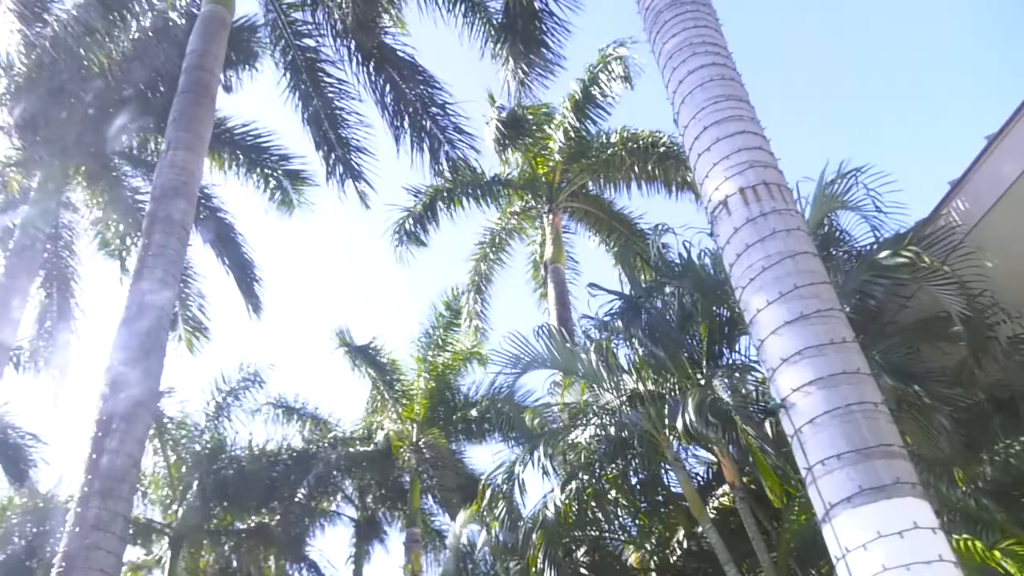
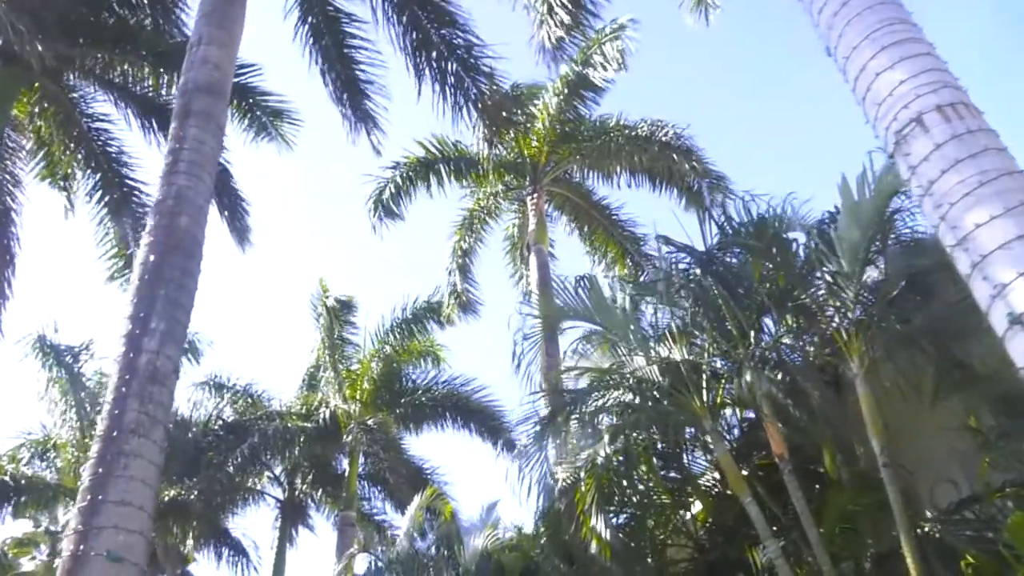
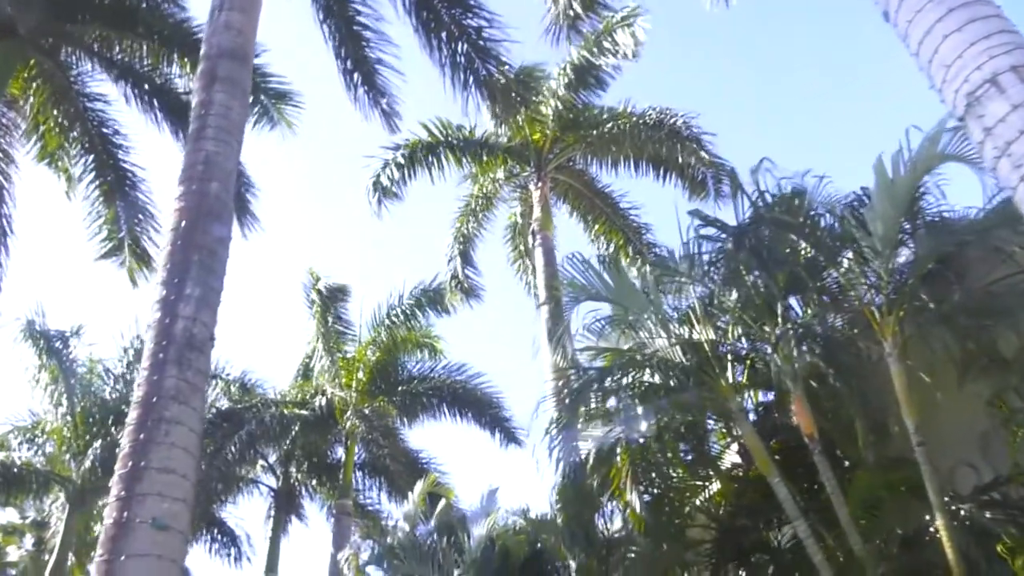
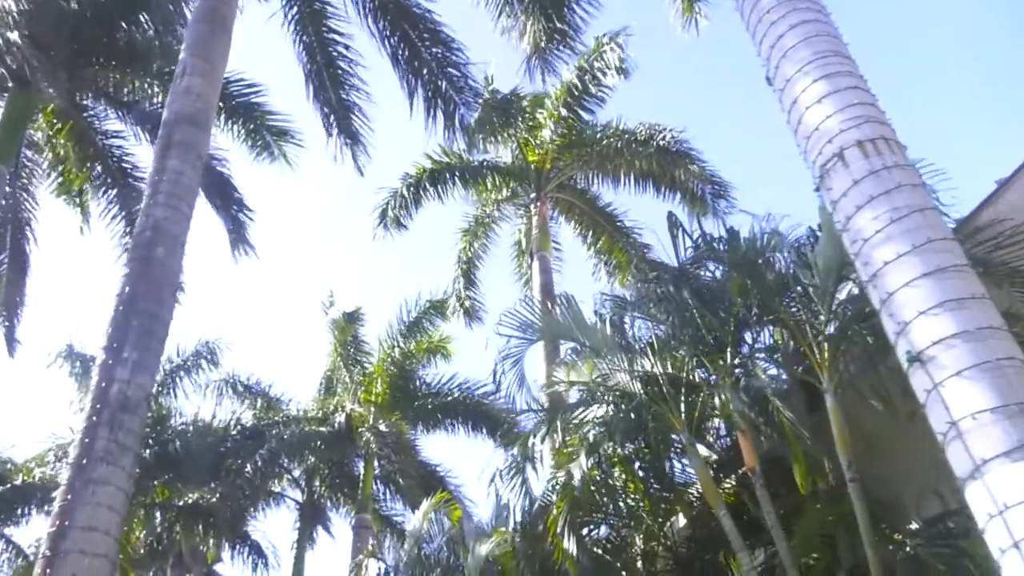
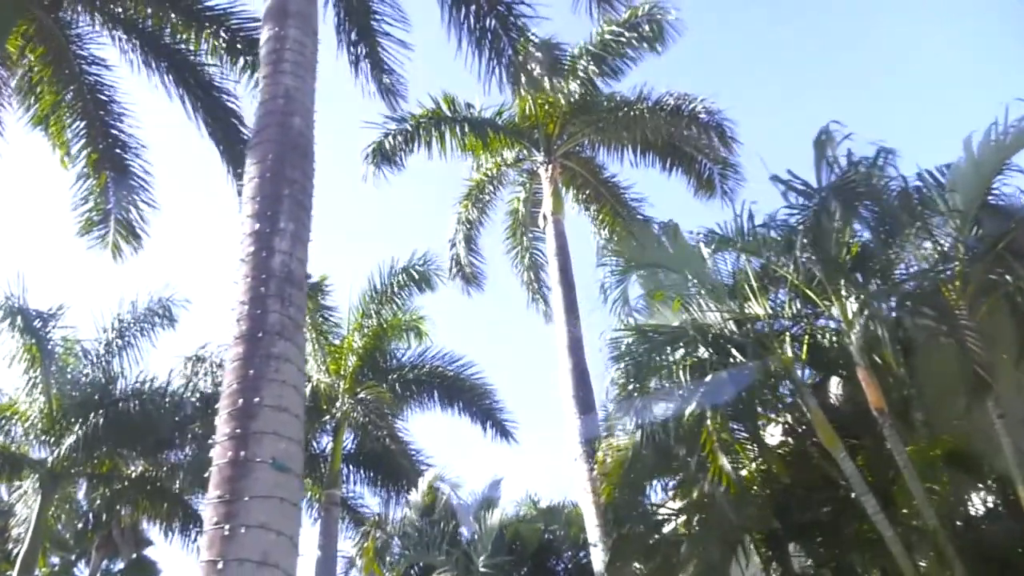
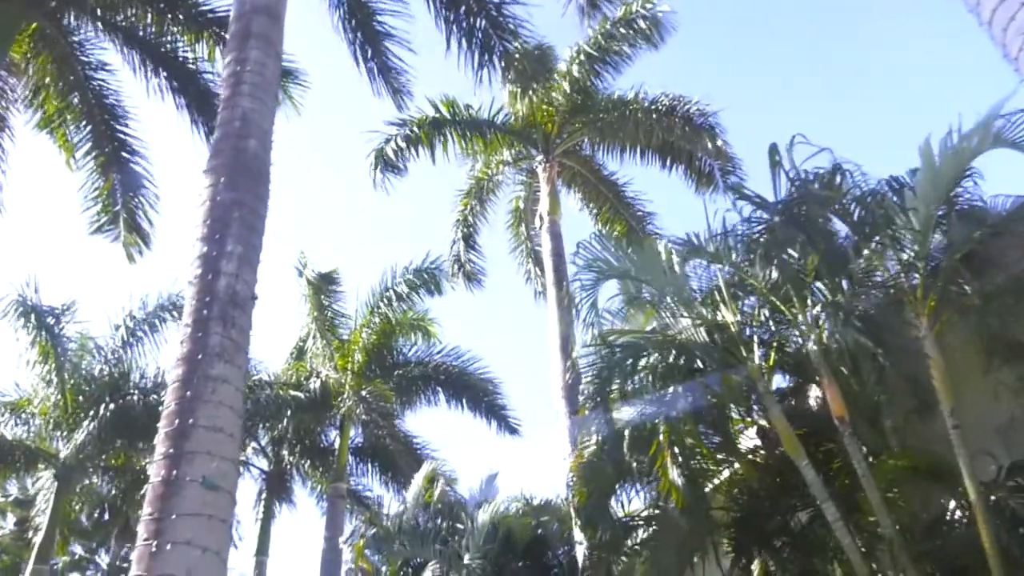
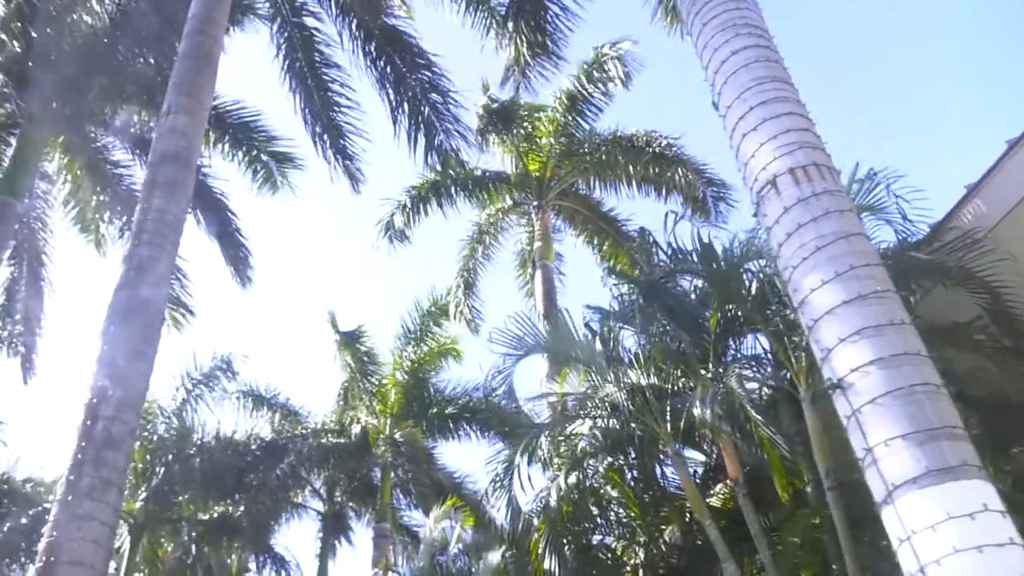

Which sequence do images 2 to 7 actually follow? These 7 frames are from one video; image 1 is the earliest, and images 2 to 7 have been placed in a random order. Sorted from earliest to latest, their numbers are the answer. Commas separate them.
7, 4, 2, 3, 6, 5
